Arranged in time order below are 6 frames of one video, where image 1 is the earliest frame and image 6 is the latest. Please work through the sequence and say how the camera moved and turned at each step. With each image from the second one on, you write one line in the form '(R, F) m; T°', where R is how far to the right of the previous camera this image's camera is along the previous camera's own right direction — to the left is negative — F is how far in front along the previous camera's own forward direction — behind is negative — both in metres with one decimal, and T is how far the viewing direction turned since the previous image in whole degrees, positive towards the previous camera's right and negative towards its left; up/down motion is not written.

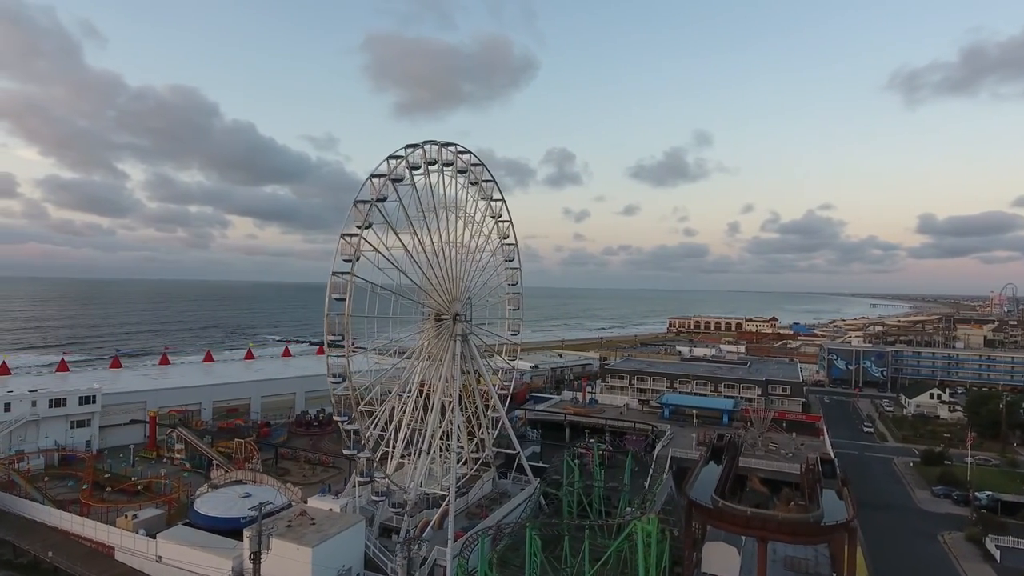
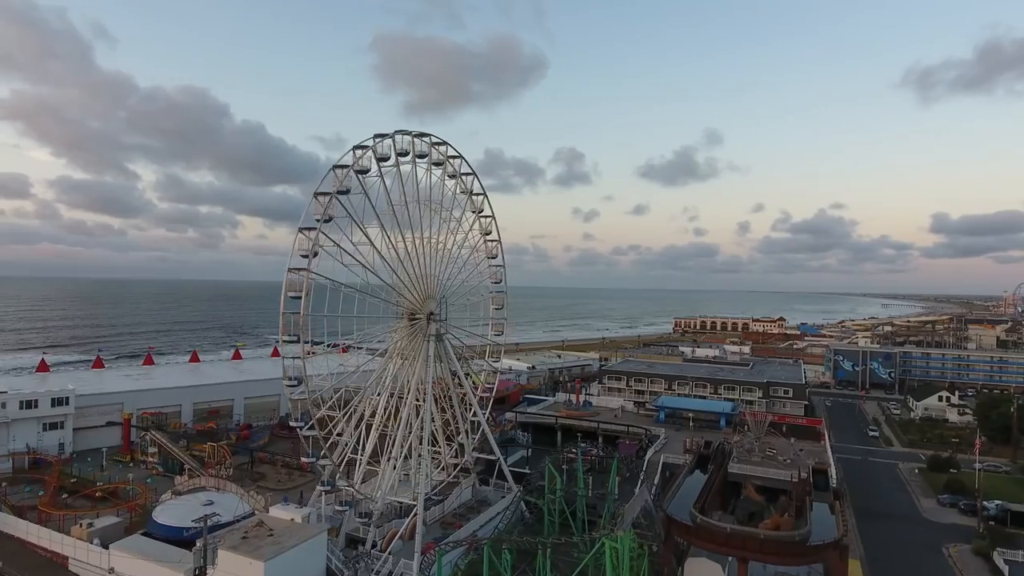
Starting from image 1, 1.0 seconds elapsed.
(+1.1, +1.1) m; -1°
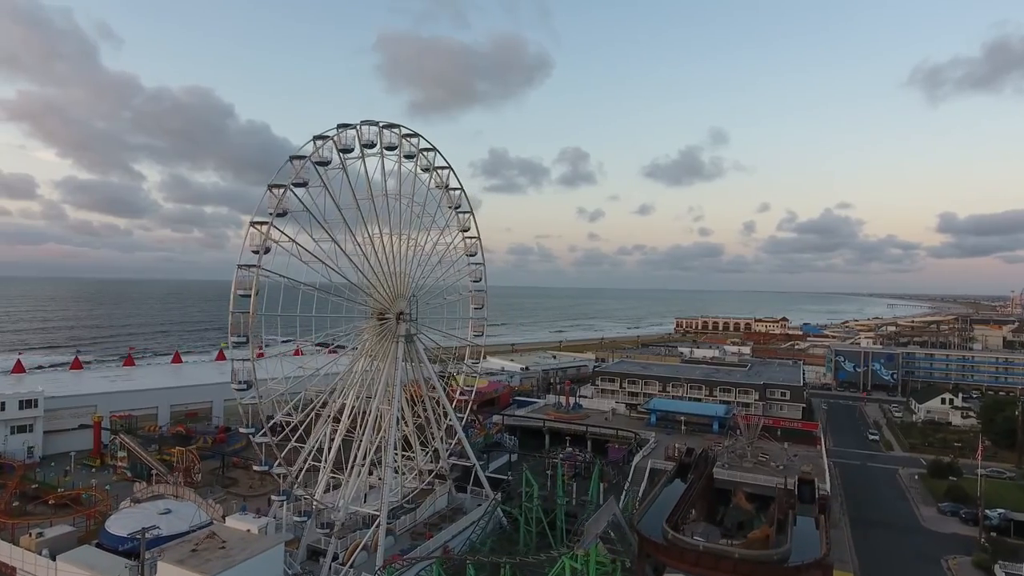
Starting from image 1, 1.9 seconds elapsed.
(+1.0, +1.0) m; 0°
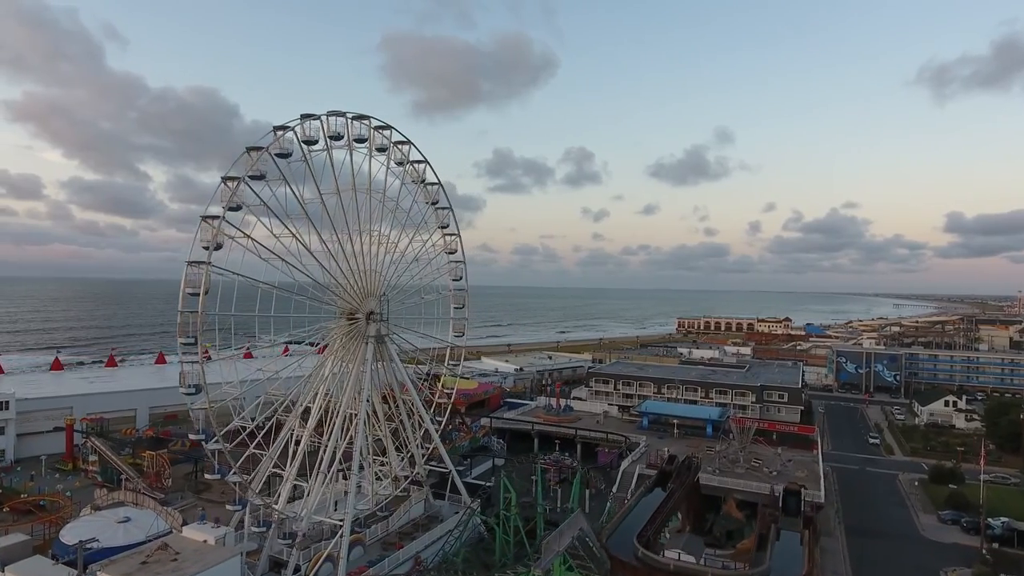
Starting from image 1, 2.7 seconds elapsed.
(+0.9, +0.9) m; 0°
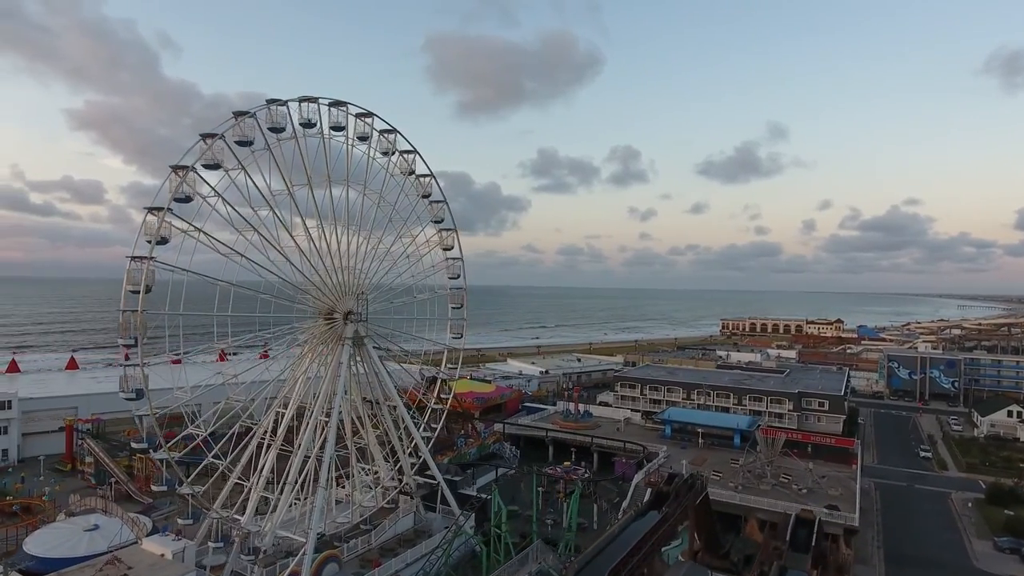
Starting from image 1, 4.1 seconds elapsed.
(+1.7, +1.7) m; -4°
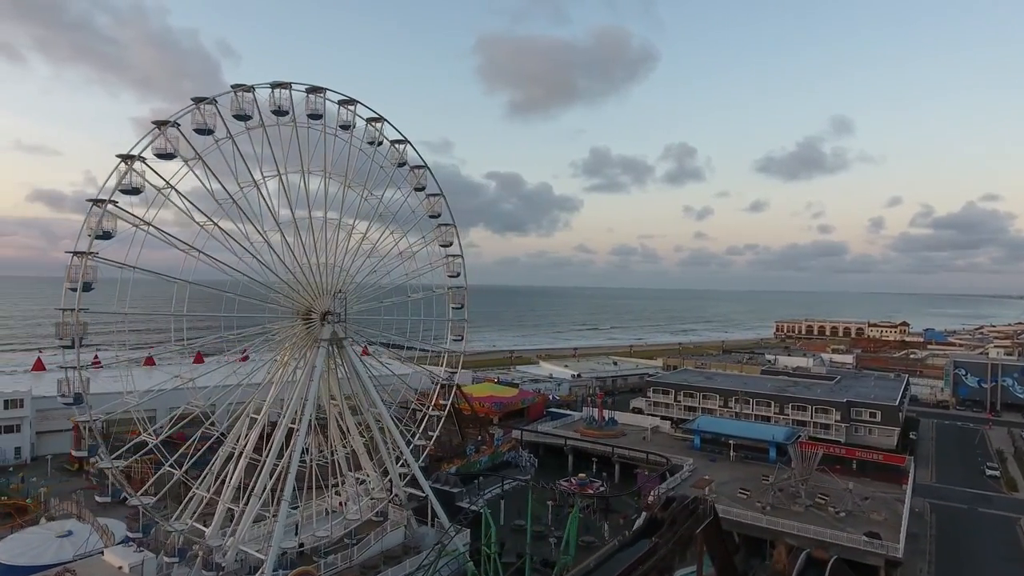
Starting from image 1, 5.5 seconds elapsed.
(+1.7, +1.6) m; -5°
